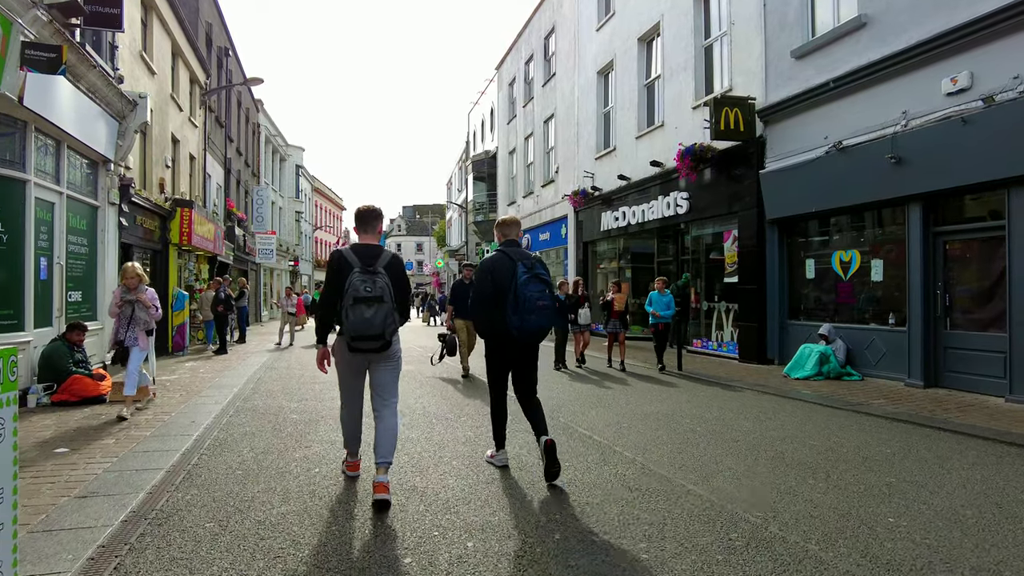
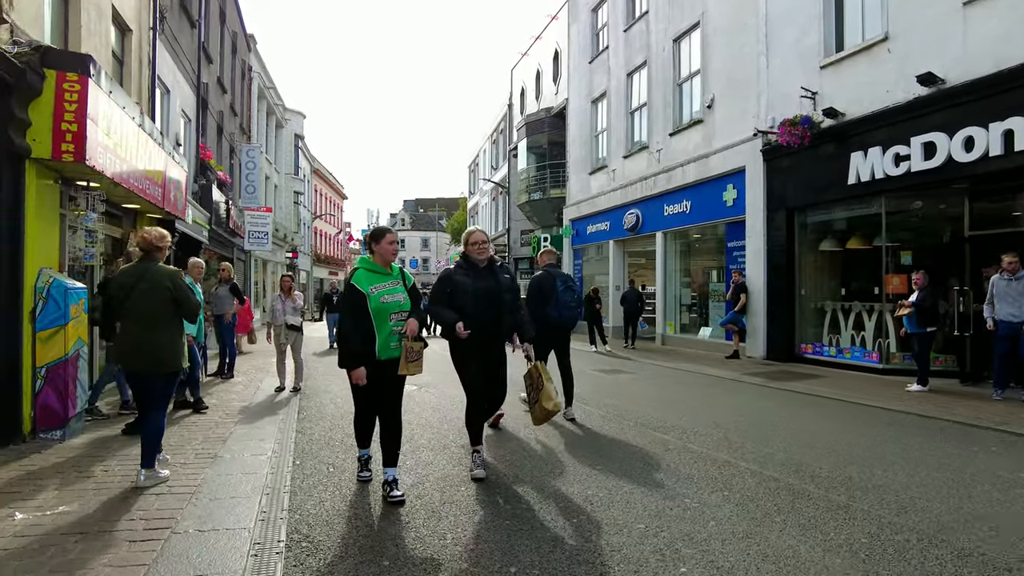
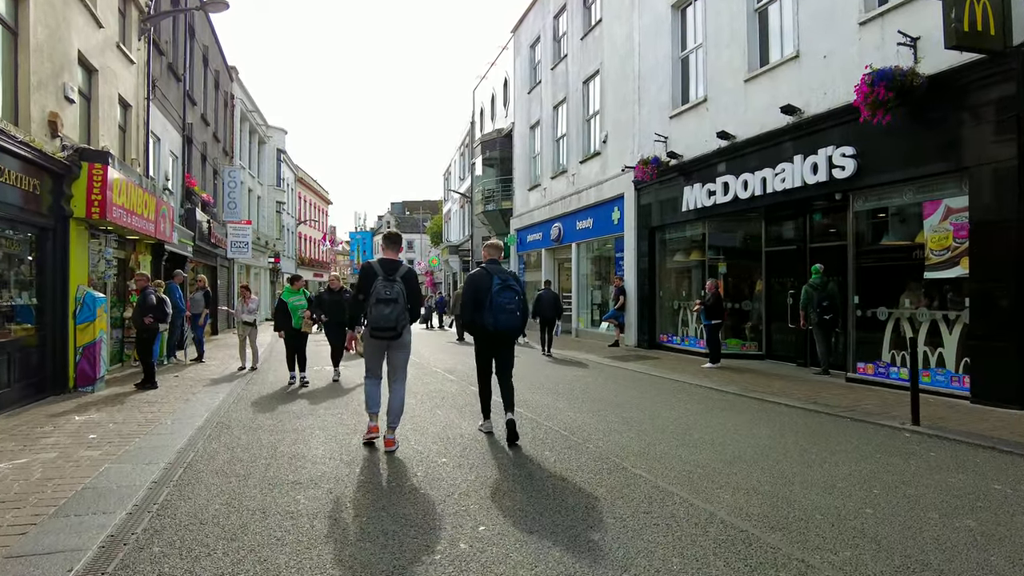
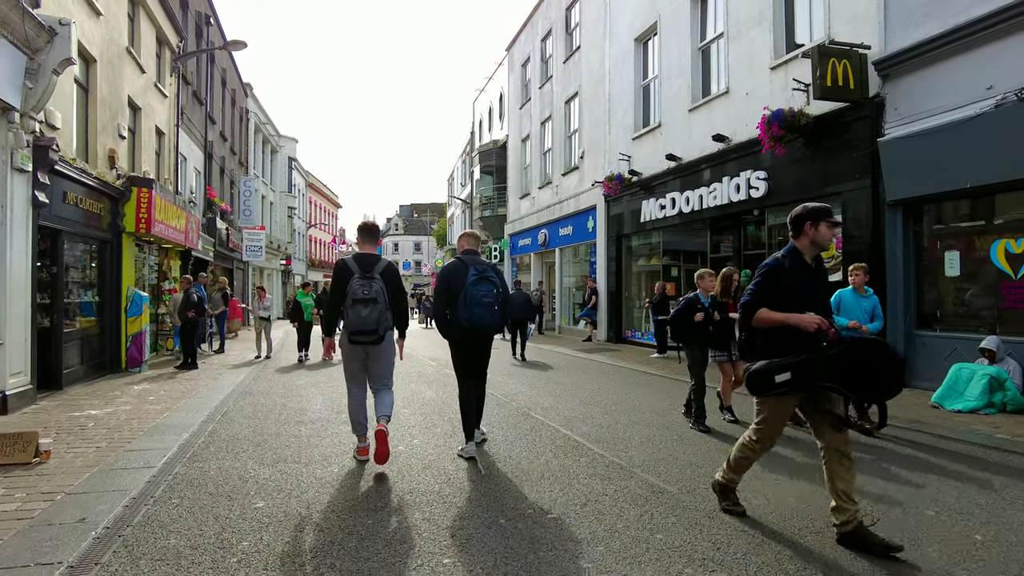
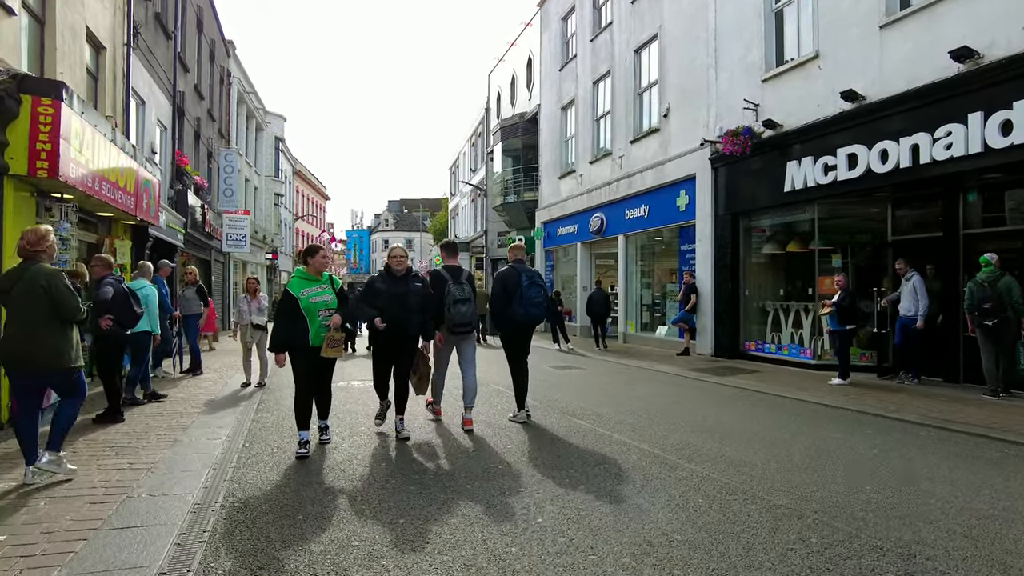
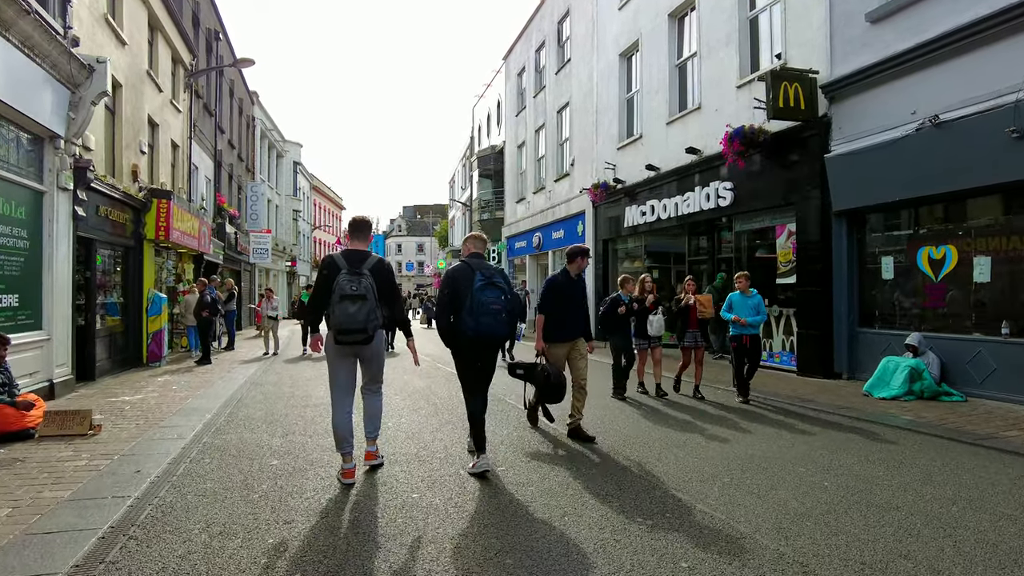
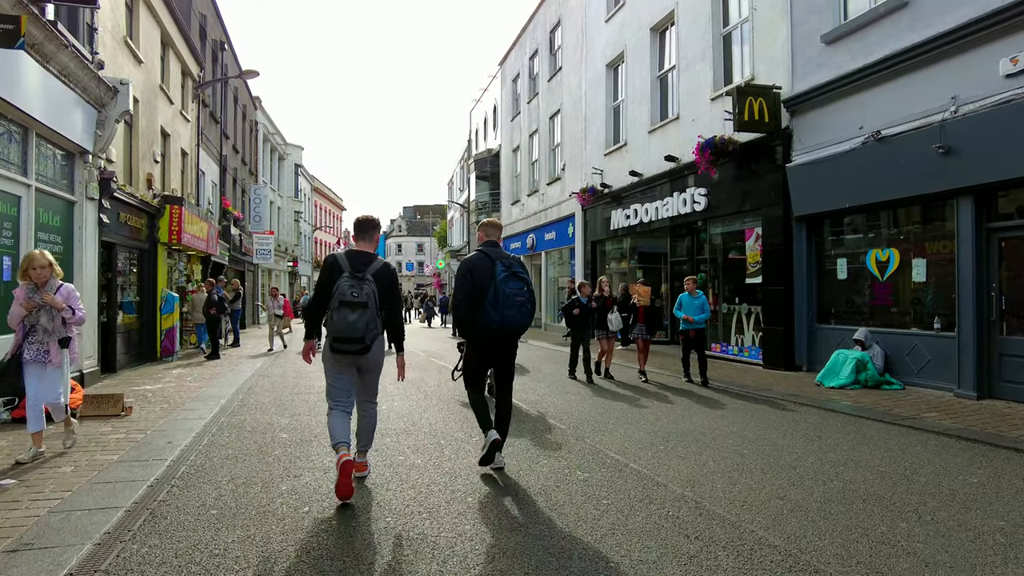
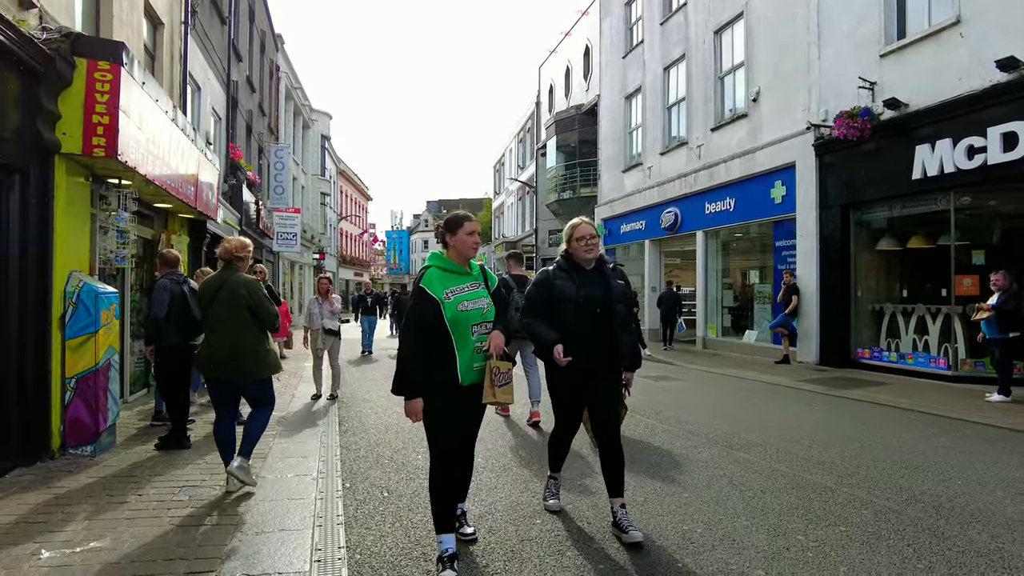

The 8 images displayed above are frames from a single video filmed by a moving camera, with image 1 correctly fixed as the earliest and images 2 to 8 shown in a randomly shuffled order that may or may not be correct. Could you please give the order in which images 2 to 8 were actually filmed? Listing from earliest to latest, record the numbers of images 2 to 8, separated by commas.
7, 6, 4, 3, 5, 2, 8
